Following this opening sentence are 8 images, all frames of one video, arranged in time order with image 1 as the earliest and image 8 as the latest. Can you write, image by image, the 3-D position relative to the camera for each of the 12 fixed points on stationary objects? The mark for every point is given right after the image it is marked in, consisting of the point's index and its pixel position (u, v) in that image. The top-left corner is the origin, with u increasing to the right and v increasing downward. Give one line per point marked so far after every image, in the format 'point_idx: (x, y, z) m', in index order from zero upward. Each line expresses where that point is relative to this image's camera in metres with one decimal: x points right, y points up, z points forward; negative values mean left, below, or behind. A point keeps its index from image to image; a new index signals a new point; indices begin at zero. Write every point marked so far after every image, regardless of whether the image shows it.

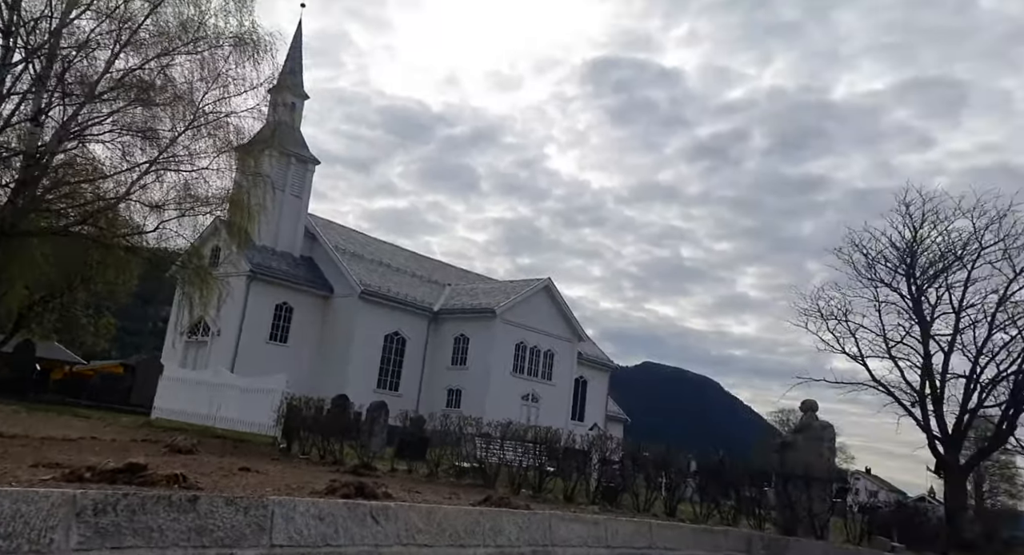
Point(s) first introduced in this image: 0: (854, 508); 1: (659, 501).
0: (+6.5, -4.3, +16.4) m
1: (+2.4, -3.6, +14.0) m
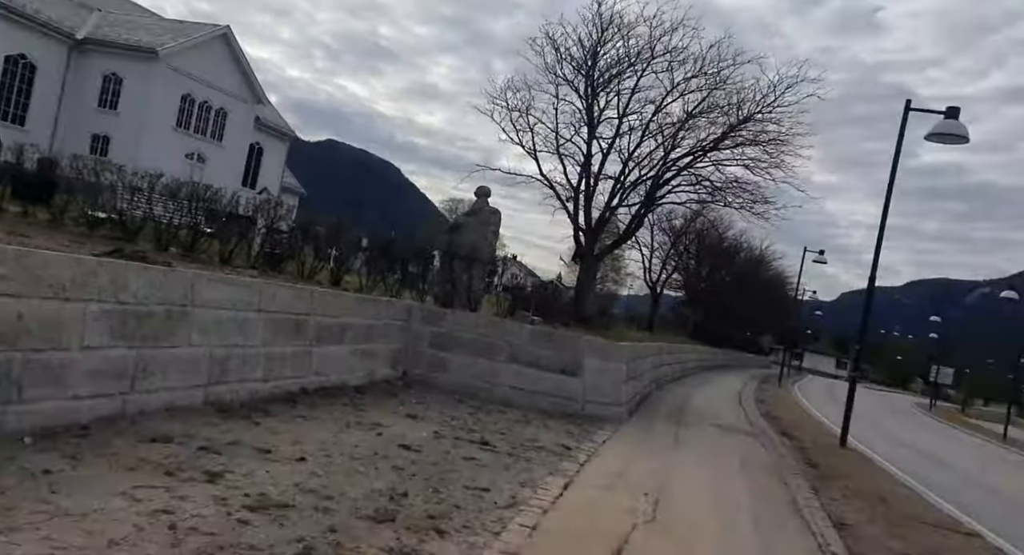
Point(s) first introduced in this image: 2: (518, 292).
0: (-0.2, -0.2, +17.8) m
1: (-3.1, +0.1, +14.0) m
2: (+0.2, -0.4, +18.2) m
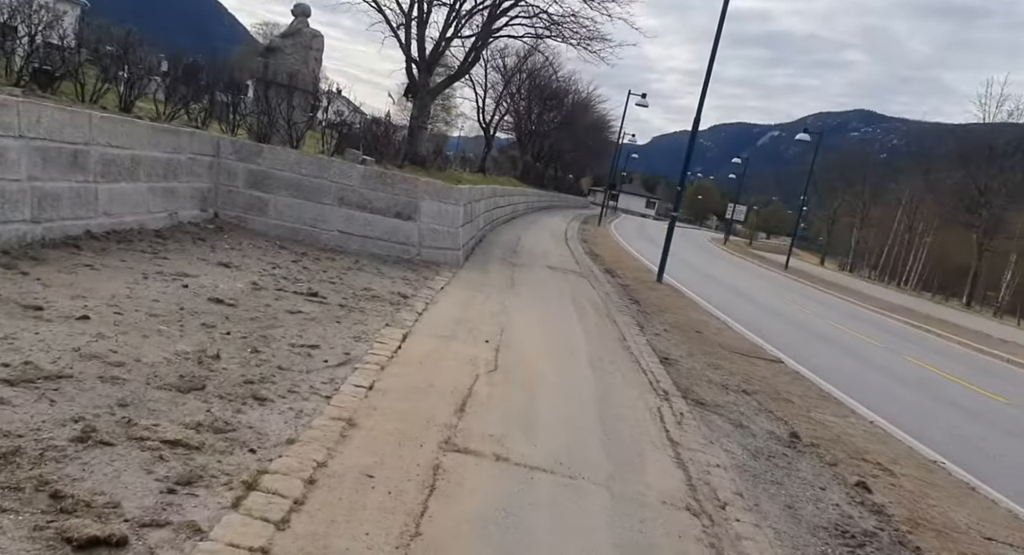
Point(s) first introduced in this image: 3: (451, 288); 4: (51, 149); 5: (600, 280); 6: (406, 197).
0: (-3.5, +3.0, +16.3) m
1: (-5.6, +2.6, +12.0) m
2: (-3.2, +2.9, +16.8) m
3: (-0.8, -0.1, +11.8) m
4: (-3.9, +1.1, +7.2) m
5: (+1.9, 0.0, +18.2) m
6: (-1.7, +1.3, +13.5) m
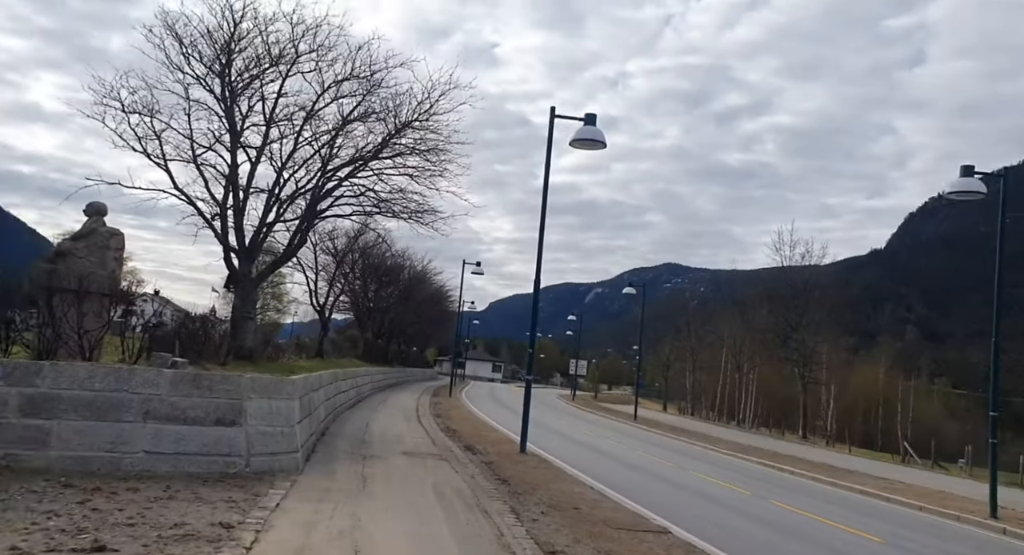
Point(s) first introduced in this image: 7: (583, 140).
0: (-6.4, -0.8, +14.4) m
1: (-7.7, -0.5, +9.8) m
2: (-6.2, -1.0, +14.8) m
3: (-2.6, -2.6, +9.9) m
4: (-4.9, -0.8, +5.1) m
5: (-1.0, -3.6, +16.6) m
6: (-3.9, -1.7, +11.7) m
7: (+1.6, +3.1, +19.0) m
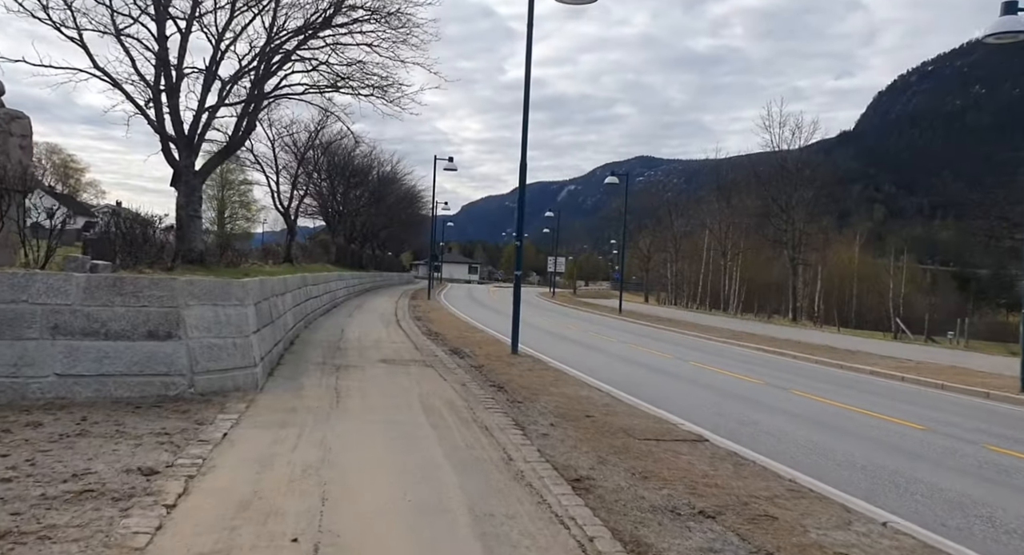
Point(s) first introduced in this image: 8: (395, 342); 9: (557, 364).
0: (-6.5, +0.7, +12.0) m
1: (-7.7, +0.4, +7.3) m
2: (-6.3, +0.6, +12.5) m
3: (-2.5, -1.4, +7.9) m
4: (-4.8, -0.2, +2.8) m
5: (-1.1, -1.5, +14.7) m
6: (-3.9, -0.3, +9.5) m
7: (+1.1, +5.5, +16.4) m
8: (-2.7, -1.4, +19.1) m
9: (+0.9, -1.8, +17.4) m
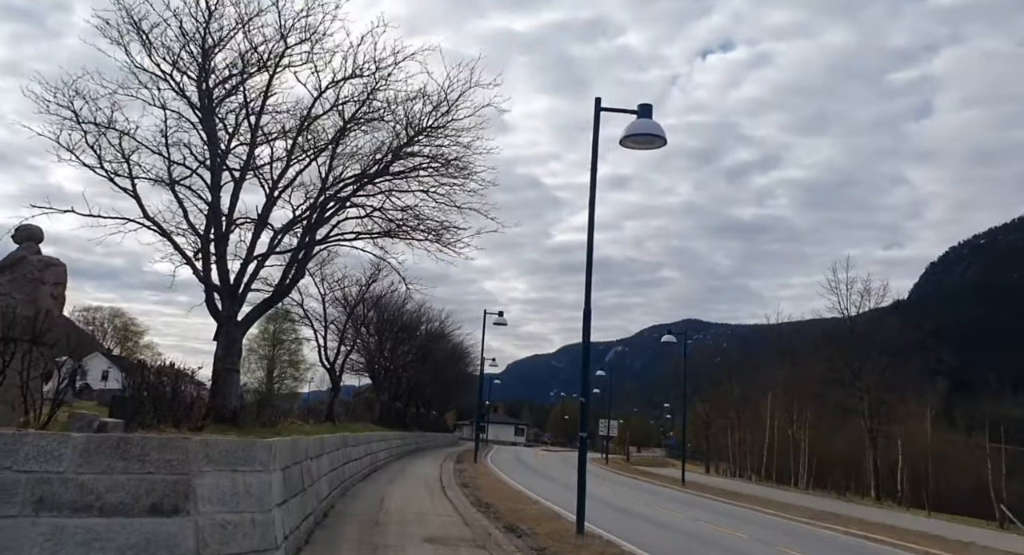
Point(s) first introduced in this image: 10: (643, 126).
0: (-5.6, -1.2, +10.7) m
1: (-7.0, -0.6, +6.1) m
2: (-5.4, -1.4, +11.1) m
3: (-1.9, -2.6, +6.0) m
4: (-4.4, -0.5, +1.4) m
5: (-0.1, -4.0, +12.6) m
6: (-3.1, -1.8, +7.8) m
7: (+2.3, +2.5, +15.4) m
8: (-1.4, -4.7, +17.0) m
9: (+2.0, -4.8, +15.1) m
10: (+2.4, +2.7, +15.4) m
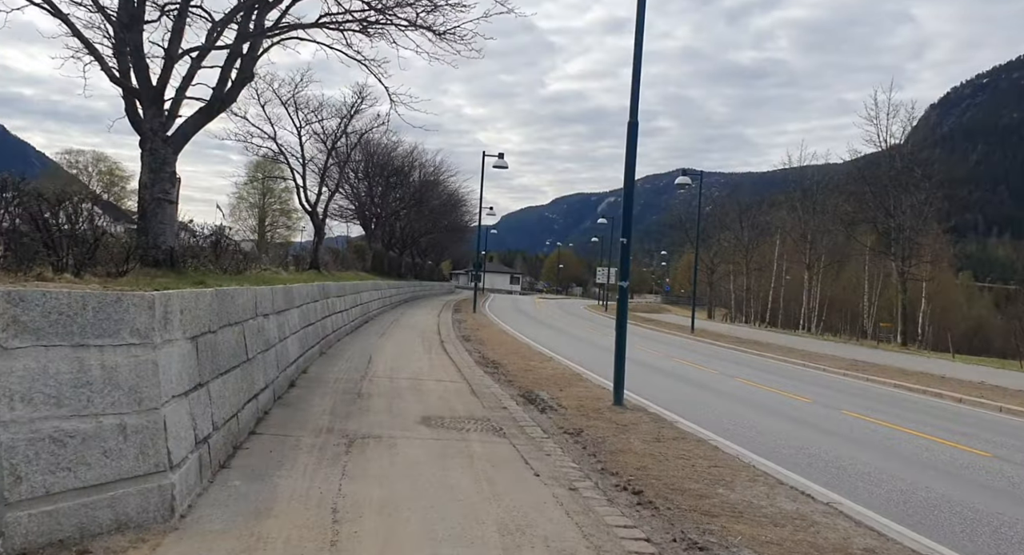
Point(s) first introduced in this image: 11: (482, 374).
0: (-5.3, +0.7, +6.9) m
1: (-6.7, +0.4, +2.3) m
2: (-5.1, +0.6, +7.3) m
3: (-1.5, -1.5, +2.6) m
4: (-4.0, -0.2, -2.4) m
5: (+0.1, -1.7, +9.3) m
6: (-2.8, -0.4, +4.2) m
7: (+2.5, +5.3, +10.9) m
8: (-1.2, -1.6, +13.7) m
9: (+2.3, -2.0, +11.9) m
10: (+2.6, +5.5, +11.0) m
11: (-0.5, -1.7, +14.9) m
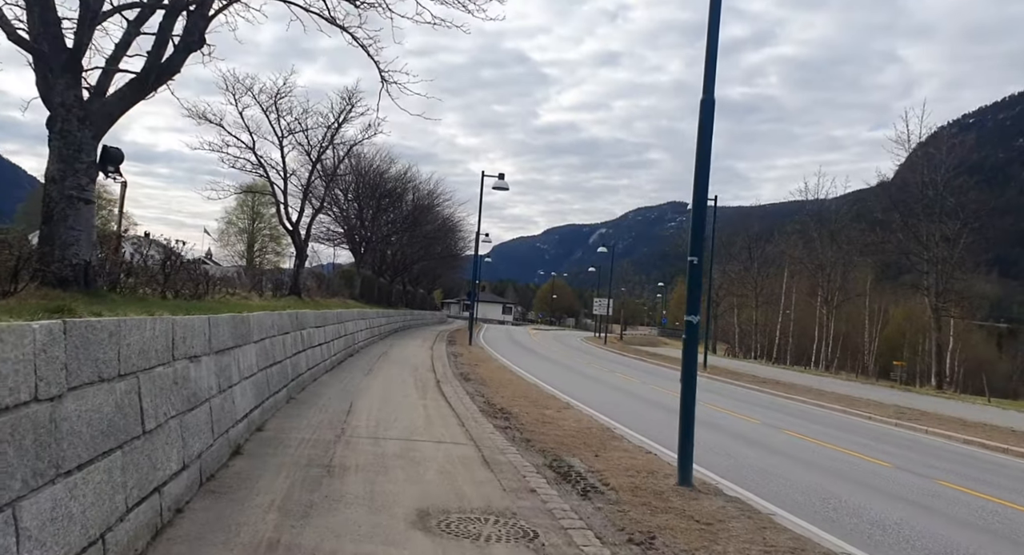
0: (-5.0, +0.6, +3.7) m
1: (-6.3, +0.5, -0.9) m
2: (-4.8, +0.5, +4.2) m
3: (-1.2, -1.5, -0.6) m
4: (-3.6, 0.0, -5.5) m
5: (+0.4, -1.9, +6.1) m
6: (-2.5, -0.4, +1.1) m
7: (+2.9, +4.9, +8.0) m
8: (-0.9, -2.0, +10.6) m
9: (+2.6, -2.3, +8.8) m
10: (+3.0, +5.1, +8.1) m
11: (-0.2, -2.1, +11.8) m
